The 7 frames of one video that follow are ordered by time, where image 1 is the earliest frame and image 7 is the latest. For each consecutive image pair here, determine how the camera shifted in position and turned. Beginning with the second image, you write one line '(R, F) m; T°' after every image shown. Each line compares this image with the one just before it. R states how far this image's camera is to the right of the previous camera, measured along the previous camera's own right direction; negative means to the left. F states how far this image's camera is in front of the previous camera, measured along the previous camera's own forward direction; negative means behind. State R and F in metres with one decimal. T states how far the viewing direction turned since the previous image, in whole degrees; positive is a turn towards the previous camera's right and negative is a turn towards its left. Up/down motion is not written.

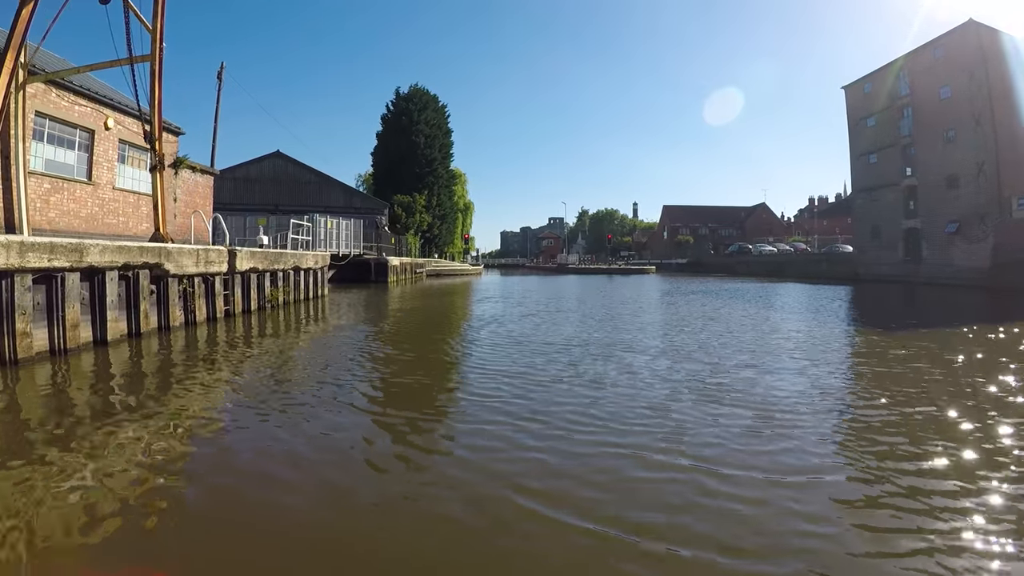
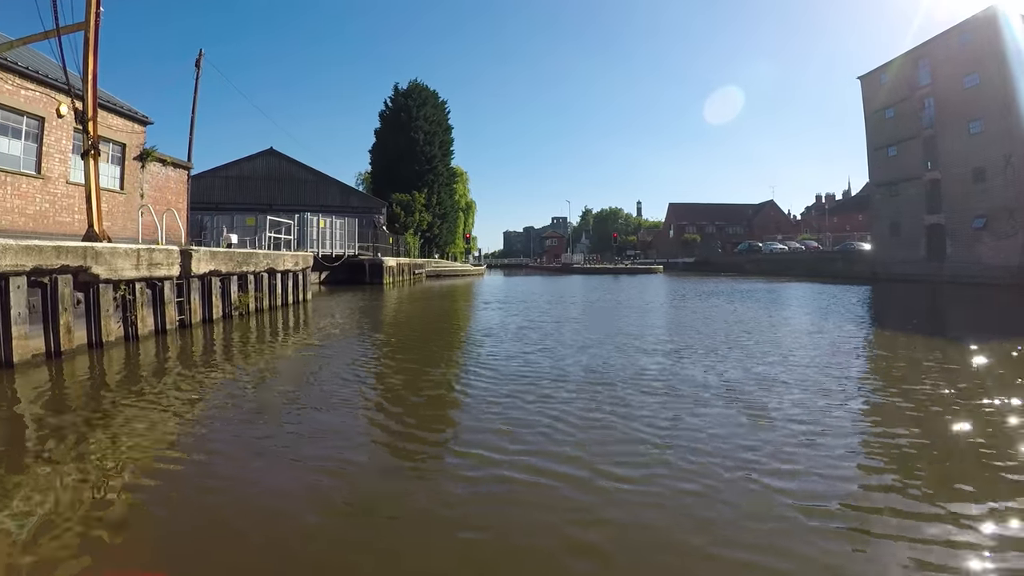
(+0.1, +1.6) m; 0°
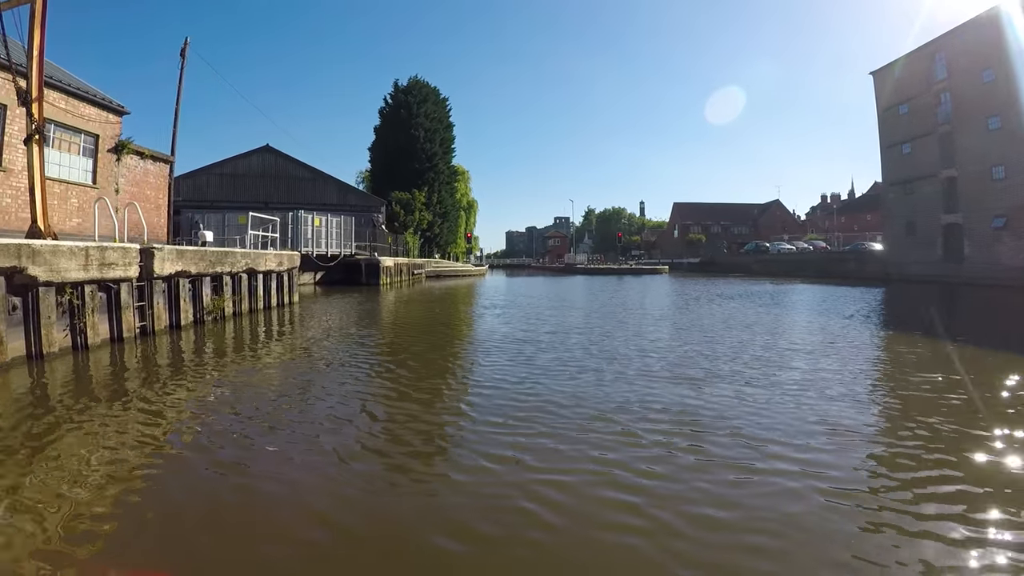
(0.0, +1.0) m; 0°
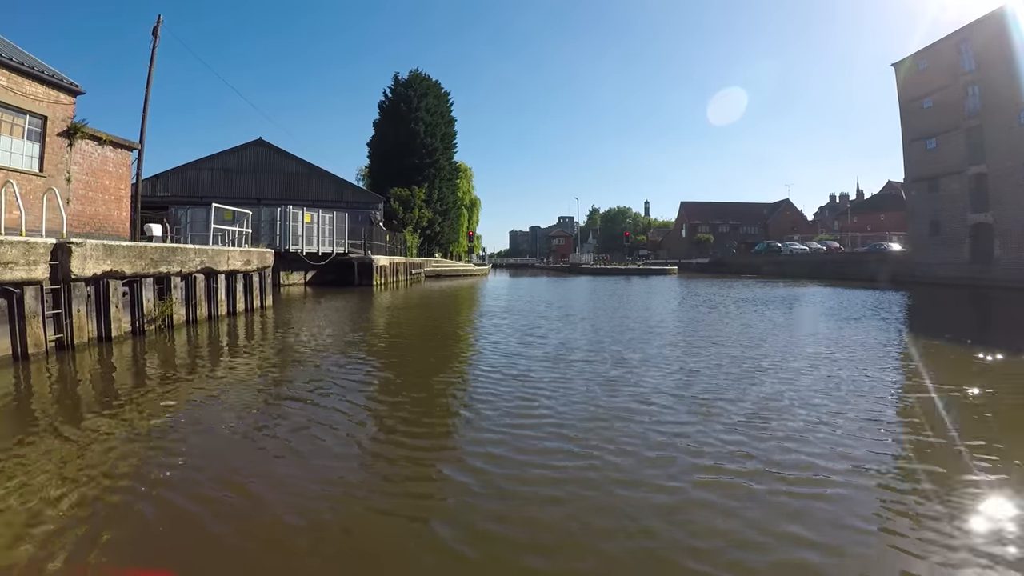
(+0.1, +1.6) m; 0°
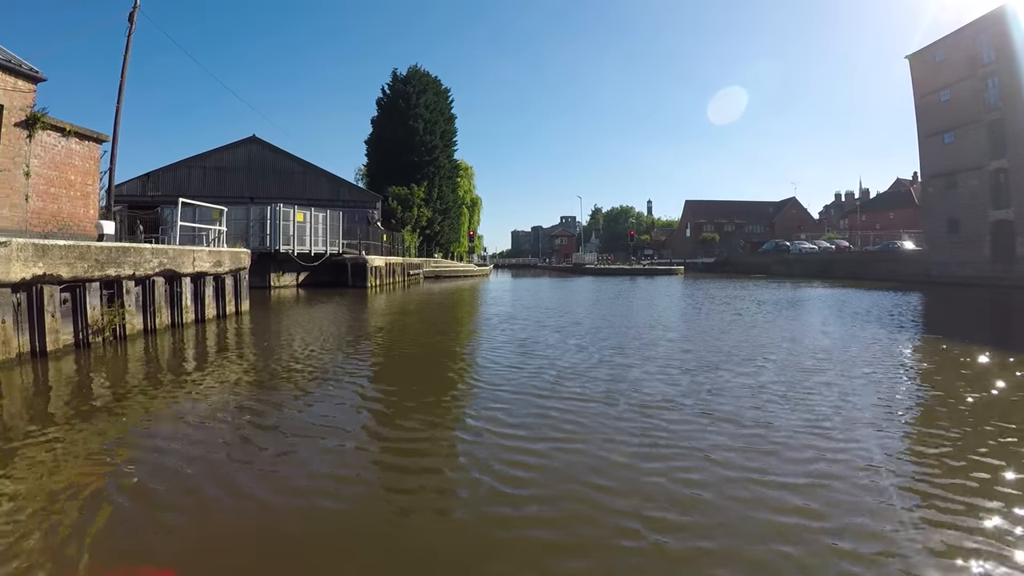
(0.0, +1.1) m; 0°
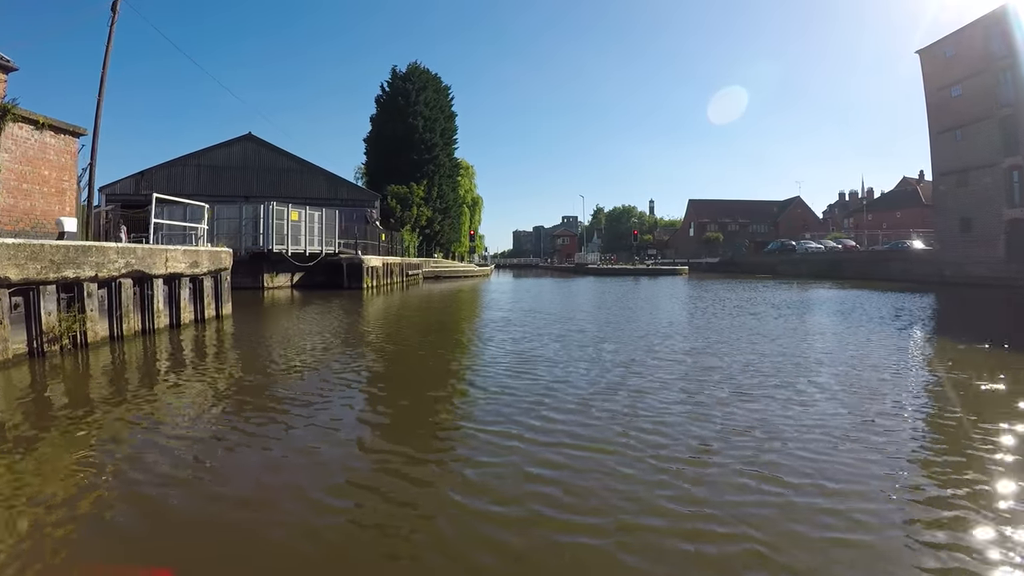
(0.0, +0.7) m; 0°
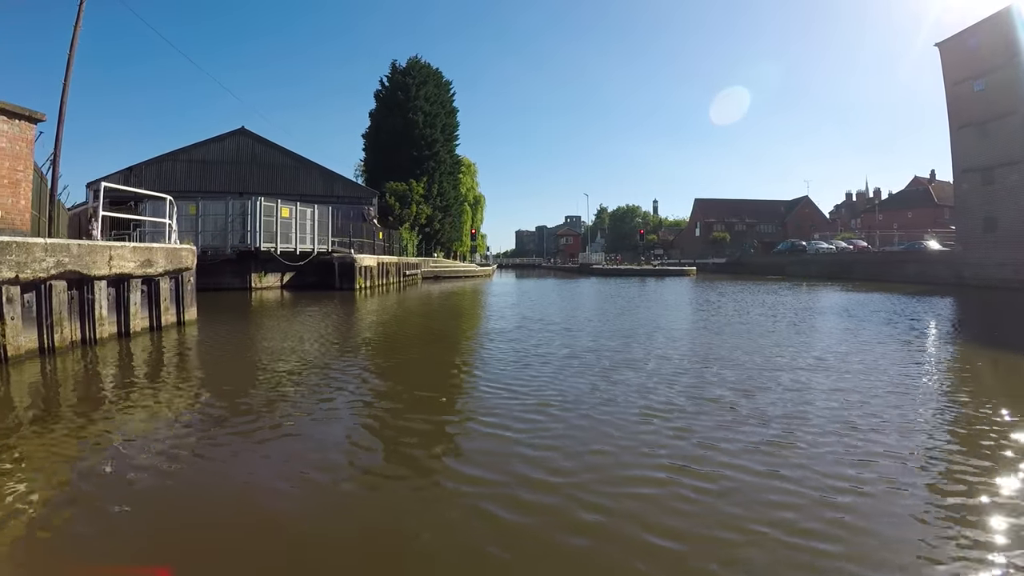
(0.0, +1.2) m; 0°
